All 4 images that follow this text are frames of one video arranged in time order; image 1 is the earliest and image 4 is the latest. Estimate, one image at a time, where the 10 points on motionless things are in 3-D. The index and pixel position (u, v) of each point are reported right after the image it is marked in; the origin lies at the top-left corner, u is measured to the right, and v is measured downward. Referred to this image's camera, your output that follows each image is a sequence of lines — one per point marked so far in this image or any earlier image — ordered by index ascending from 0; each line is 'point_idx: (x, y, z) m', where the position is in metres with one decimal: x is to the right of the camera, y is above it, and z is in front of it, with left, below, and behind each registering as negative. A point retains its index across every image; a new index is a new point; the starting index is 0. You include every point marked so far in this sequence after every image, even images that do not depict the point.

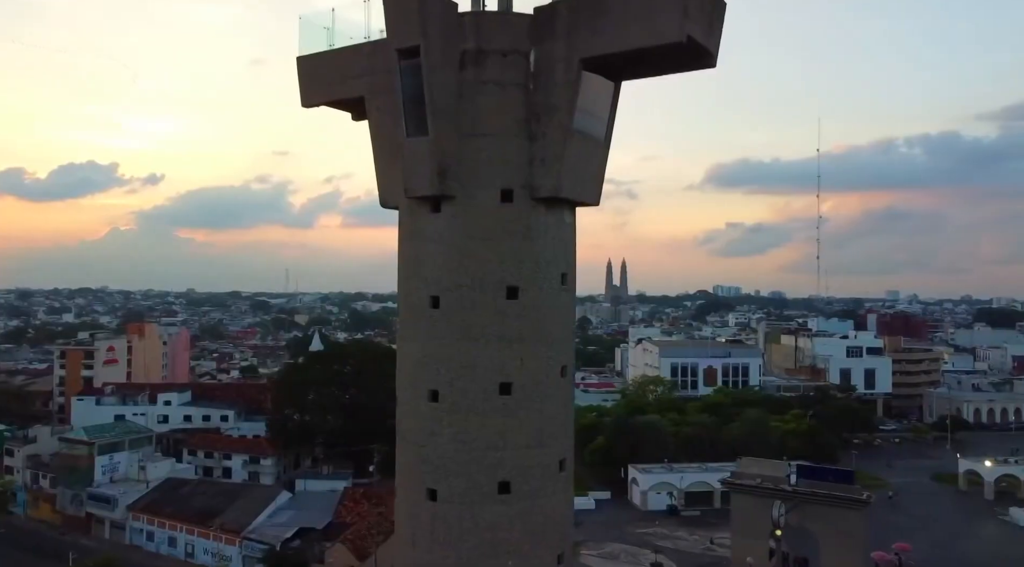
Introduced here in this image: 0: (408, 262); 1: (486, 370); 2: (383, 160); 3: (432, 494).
0: (-1.5, +0.3, +12.1) m
1: (-0.4, -1.2, +11.5) m
2: (-2.0, +1.9, +12.8) m
3: (-1.1, -2.9, +11.7) m
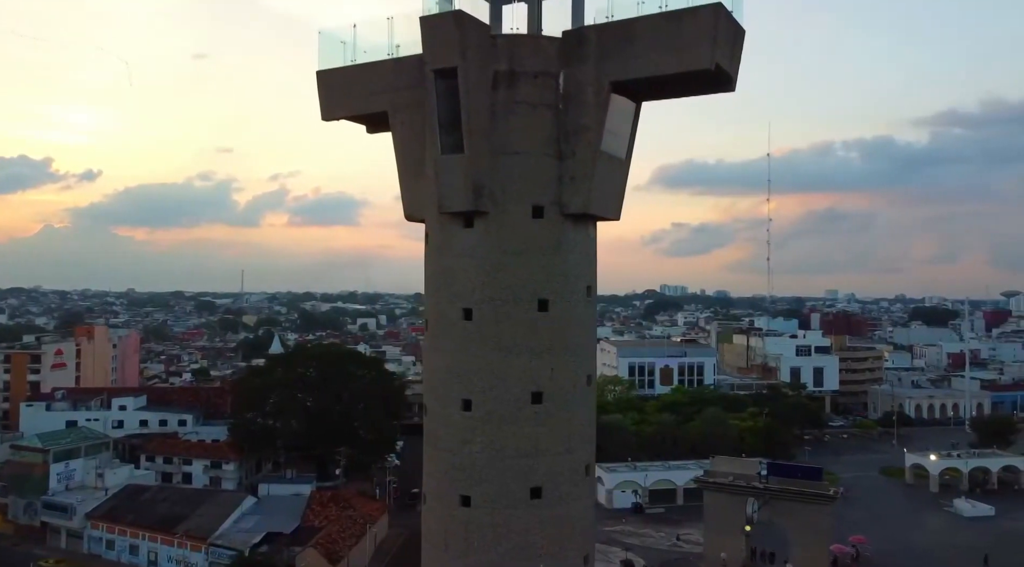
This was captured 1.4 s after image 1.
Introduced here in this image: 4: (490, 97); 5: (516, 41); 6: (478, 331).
0: (-1.1, +0.1, +12.4) m
1: (+0.1, -1.4, +11.9) m
2: (-1.6, +1.7, +13.1) m
3: (-0.7, -3.1, +12.0) m
4: (-0.3, +2.6, +11.8) m
5: (+0.1, +3.5, +11.8) m
6: (-0.5, -0.7, +12.0) m
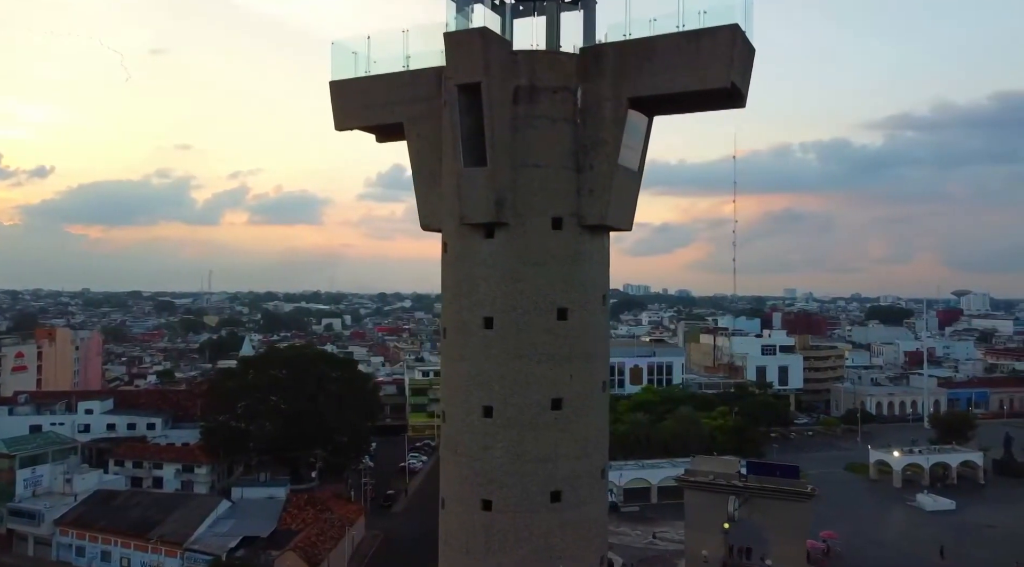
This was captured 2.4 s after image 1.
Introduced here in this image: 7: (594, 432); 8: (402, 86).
0: (-0.8, 0.0, +12.7) m
1: (+0.4, -1.6, +12.2) m
2: (-1.4, +1.6, +13.4) m
3: (-0.4, -3.3, +12.3) m
4: (0.0, +2.5, +12.1) m
5: (+0.4, +3.3, +12.2) m
6: (-0.2, -0.8, +12.3) m
7: (+1.2, -2.3, +12.7) m
8: (-1.8, +3.2, +13.6) m
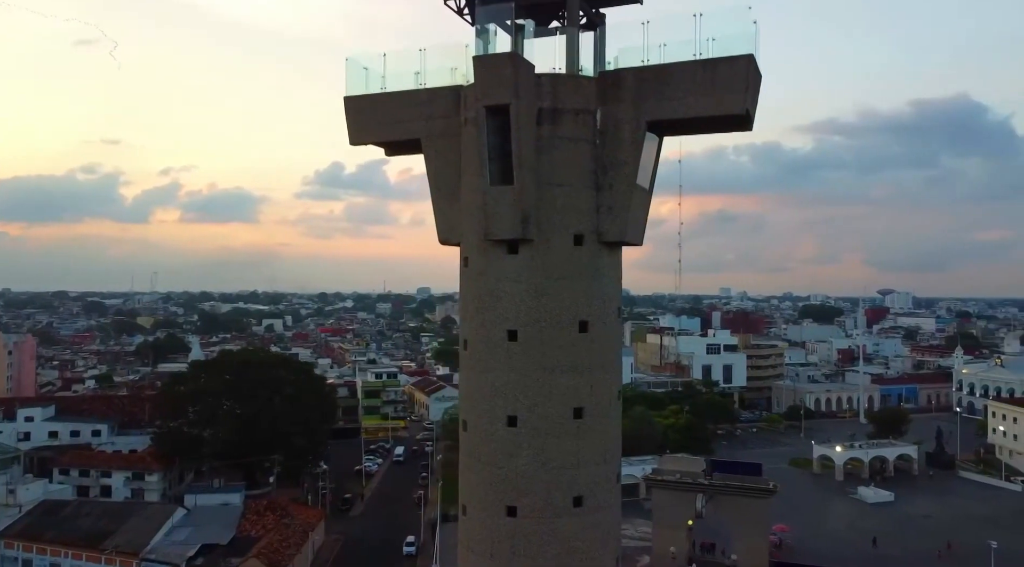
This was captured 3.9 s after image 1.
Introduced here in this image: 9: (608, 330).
0: (-0.5, -0.2, +13.1) m
1: (+0.7, -1.8, +12.7) m
2: (-1.1, +1.4, +13.7) m
3: (0.0, -3.5, +12.7) m
4: (+0.4, +2.3, +12.5) m
5: (+0.7, +3.1, +12.6) m
6: (+0.2, -1.0, +12.7) m
7: (+1.6, -2.5, +13.2) m
8: (-1.5, +3.0, +13.9) m
9: (+1.5, -0.7, +13.2) m
